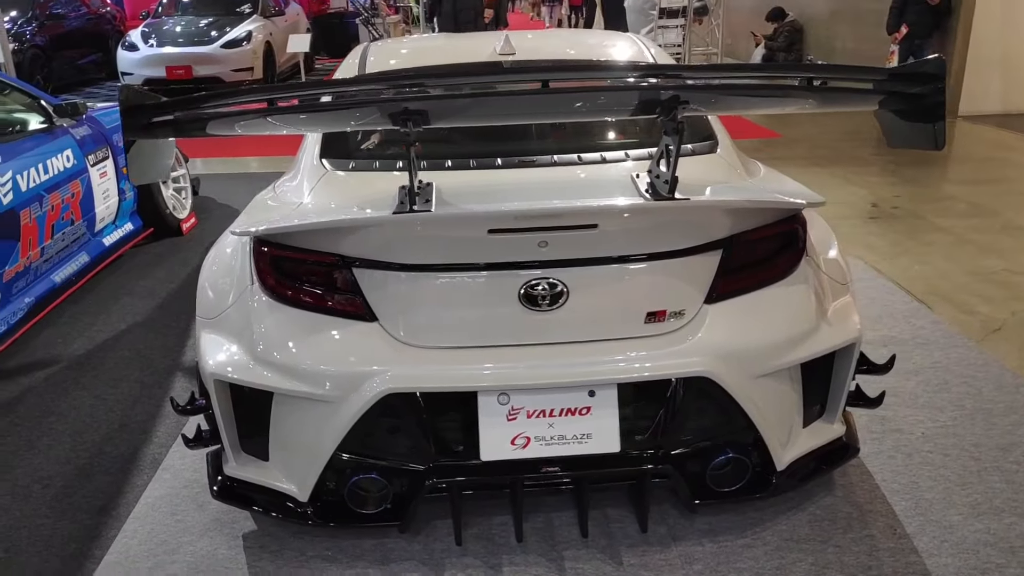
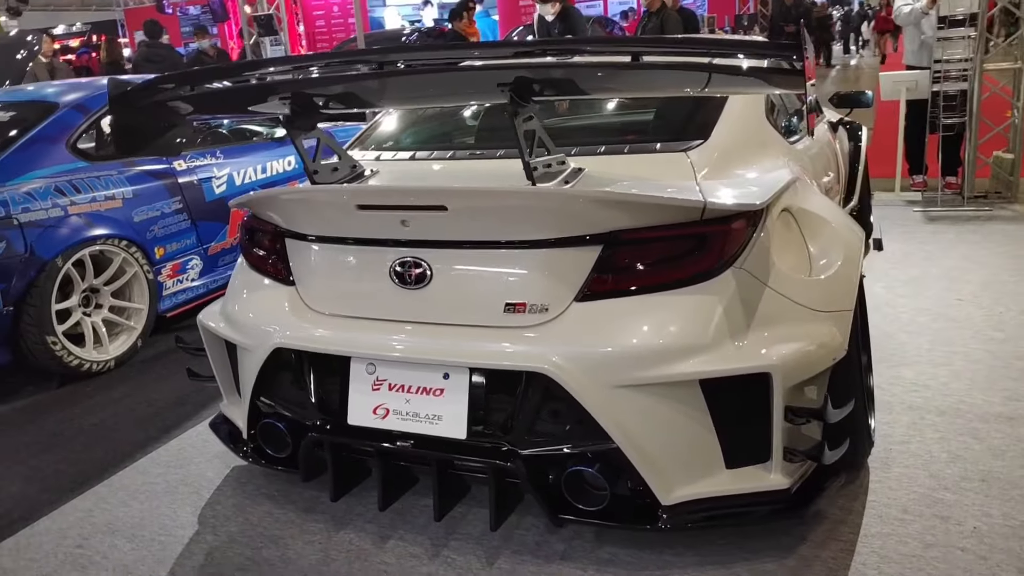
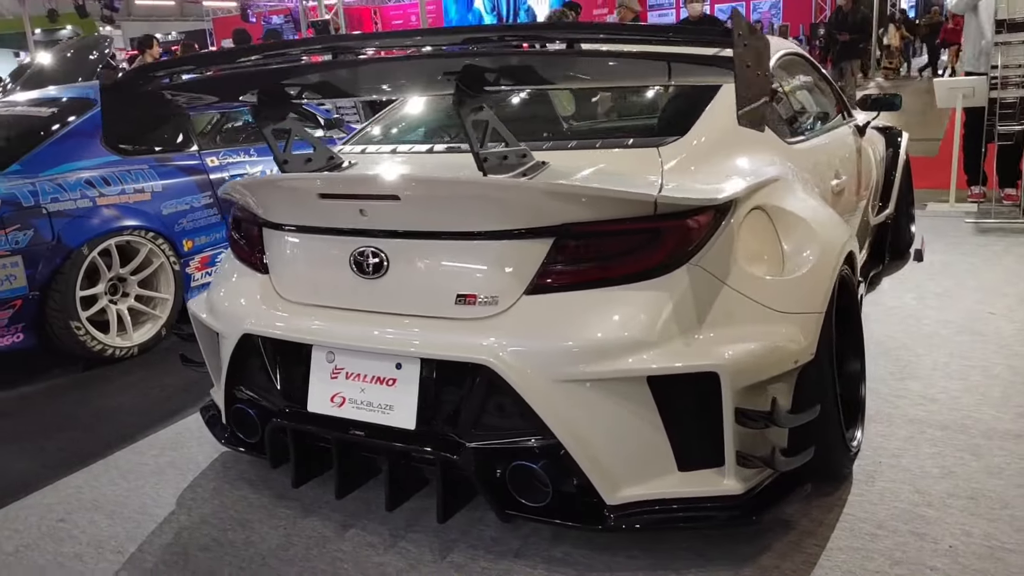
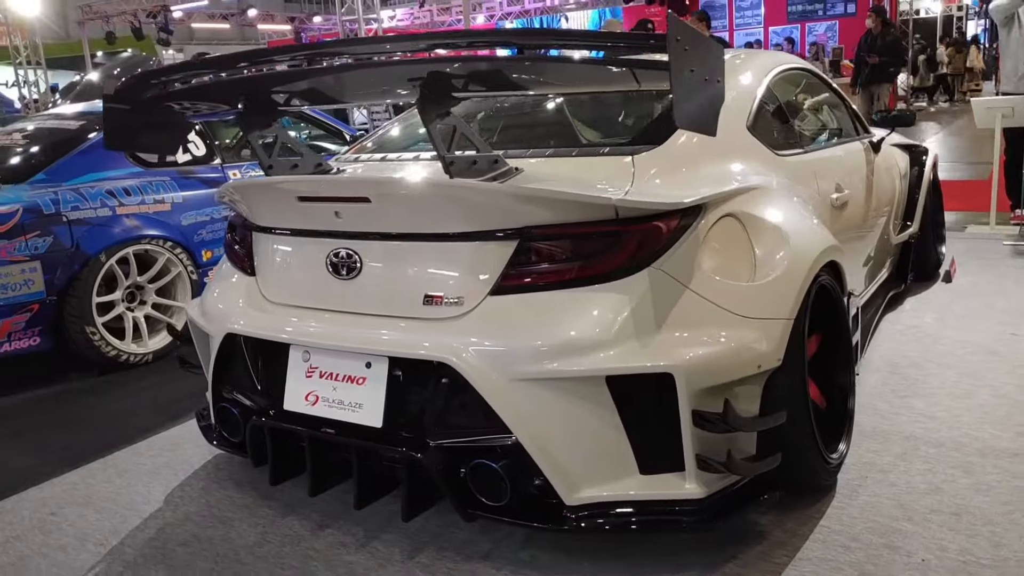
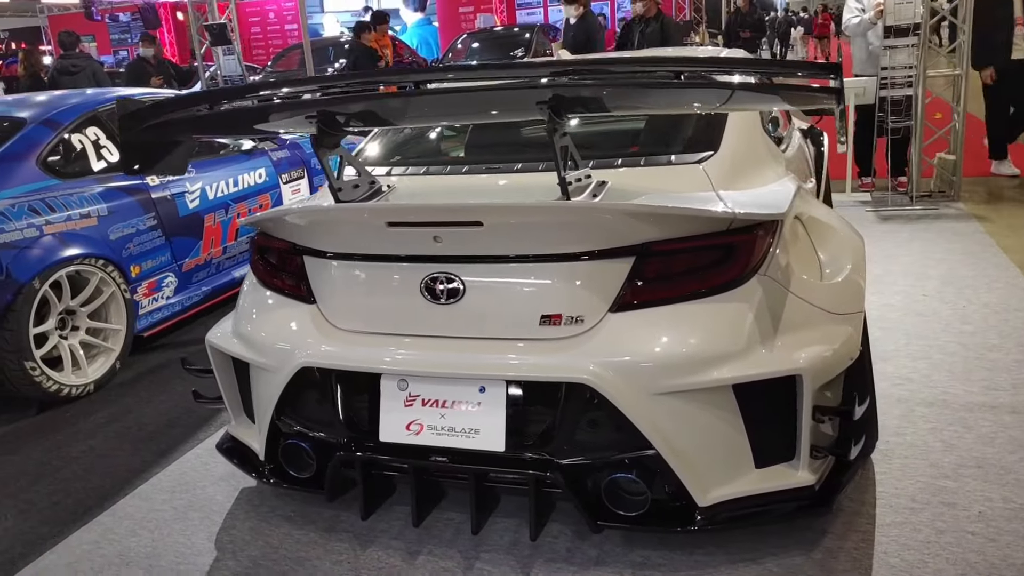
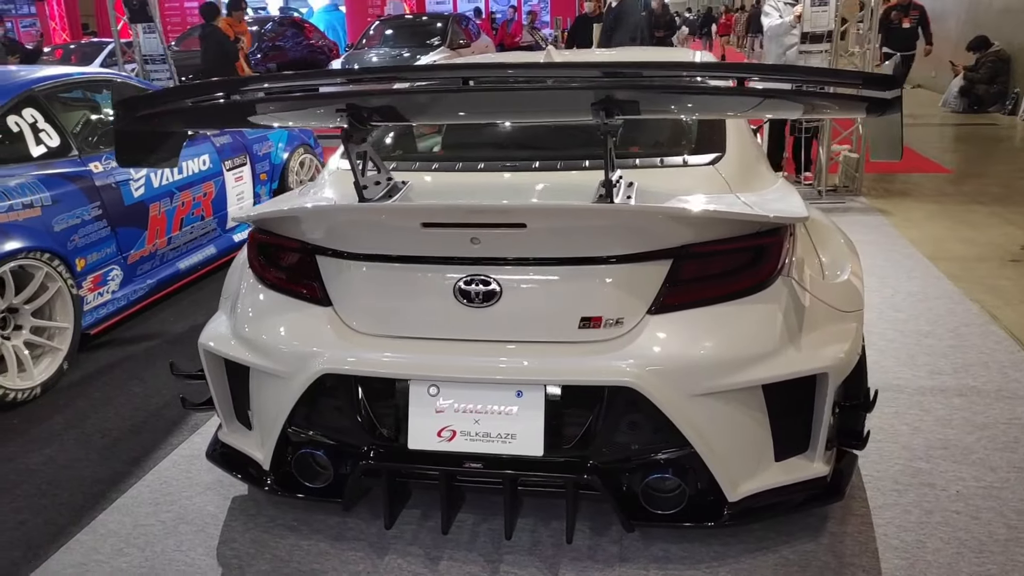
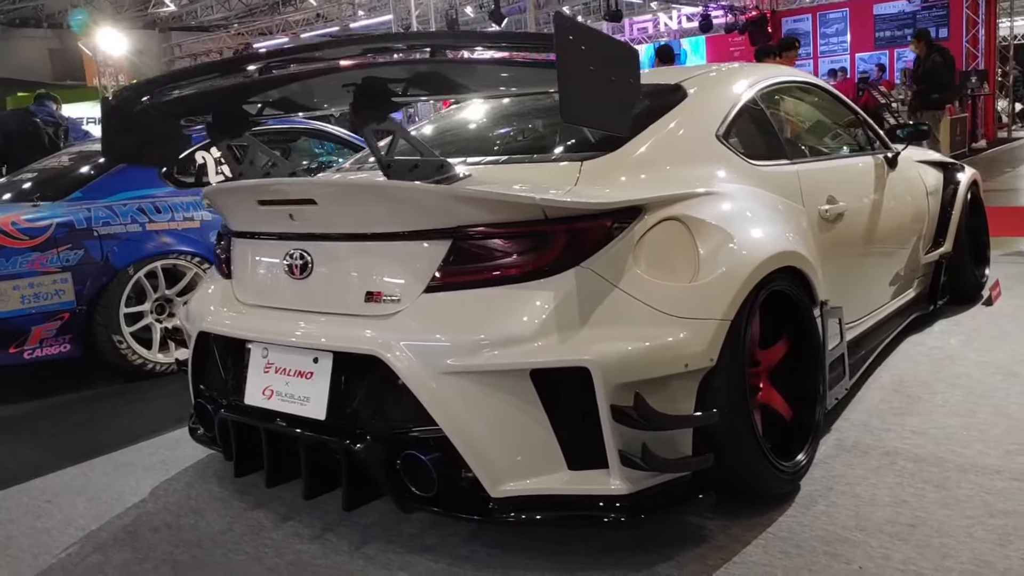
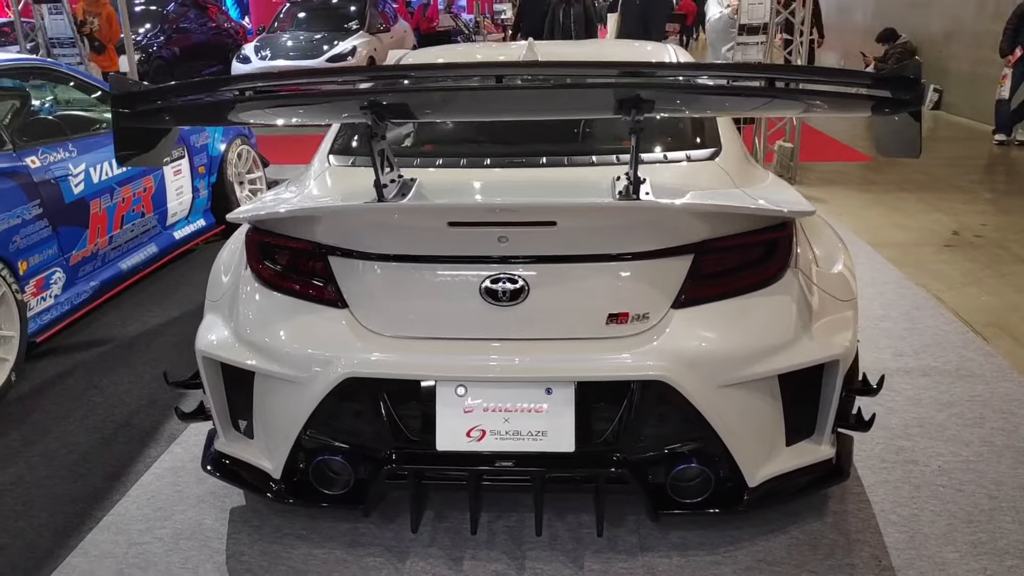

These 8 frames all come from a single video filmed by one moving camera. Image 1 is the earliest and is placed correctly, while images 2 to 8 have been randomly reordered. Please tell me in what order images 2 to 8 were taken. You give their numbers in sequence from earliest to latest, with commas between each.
8, 6, 5, 2, 3, 4, 7
